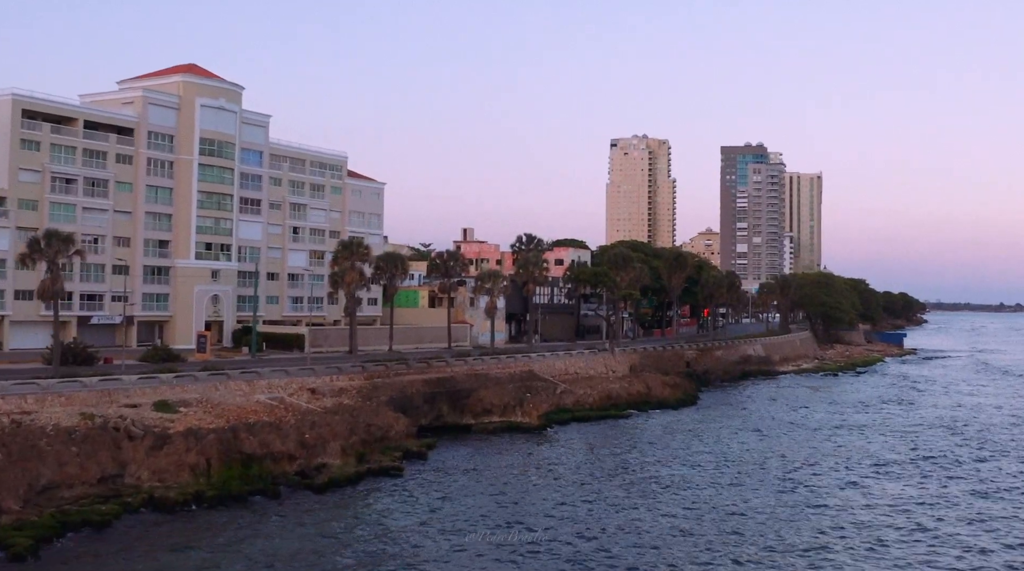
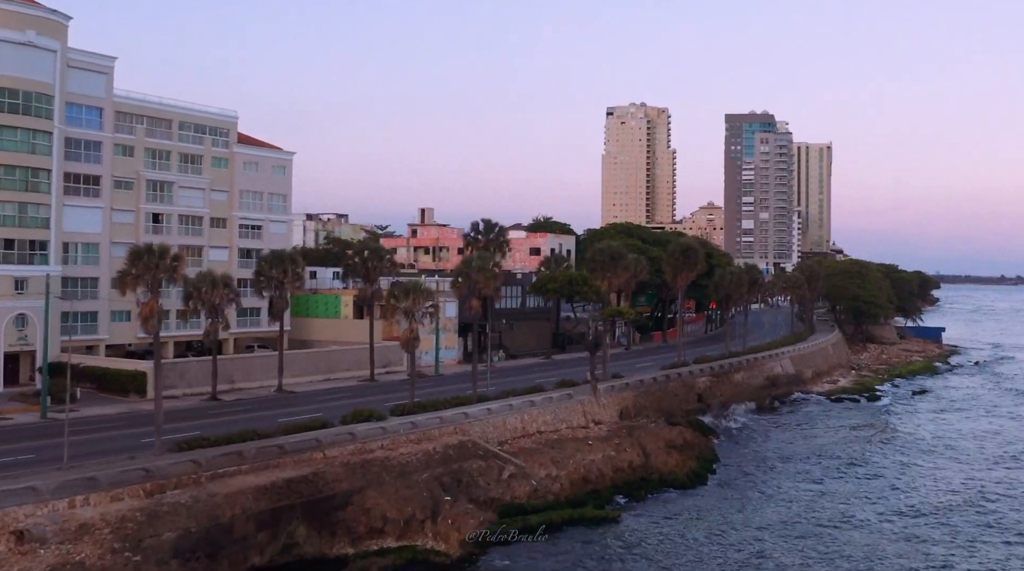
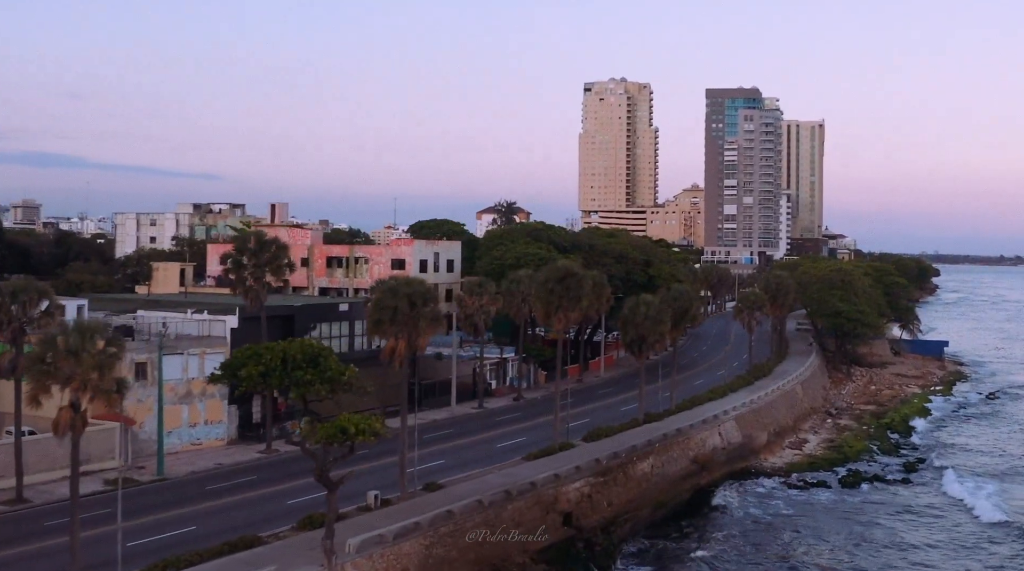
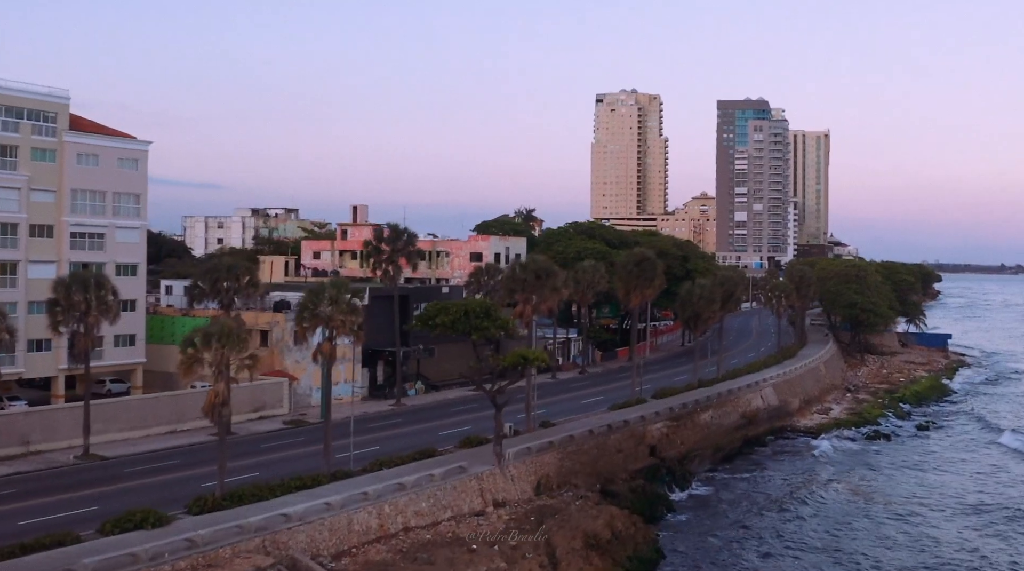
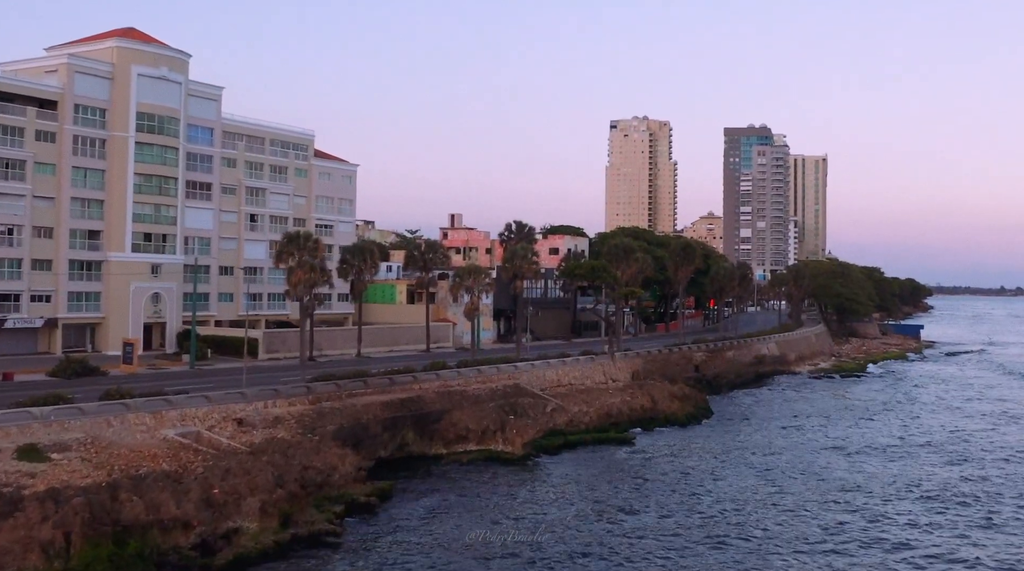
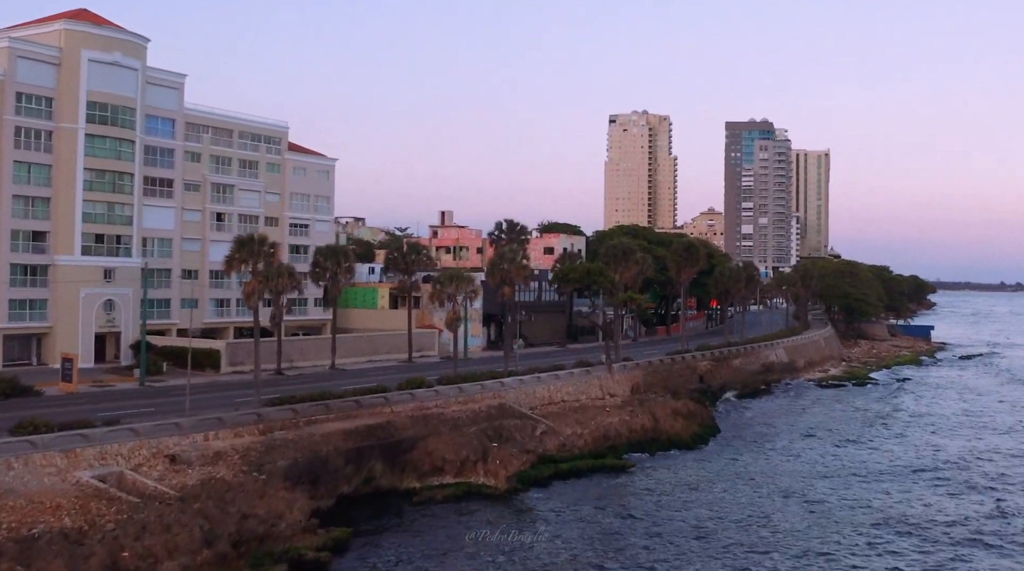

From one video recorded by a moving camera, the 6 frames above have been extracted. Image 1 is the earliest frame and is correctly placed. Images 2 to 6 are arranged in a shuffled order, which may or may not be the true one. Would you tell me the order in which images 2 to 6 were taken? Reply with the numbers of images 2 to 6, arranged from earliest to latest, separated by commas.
5, 6, 2, 4, 3
